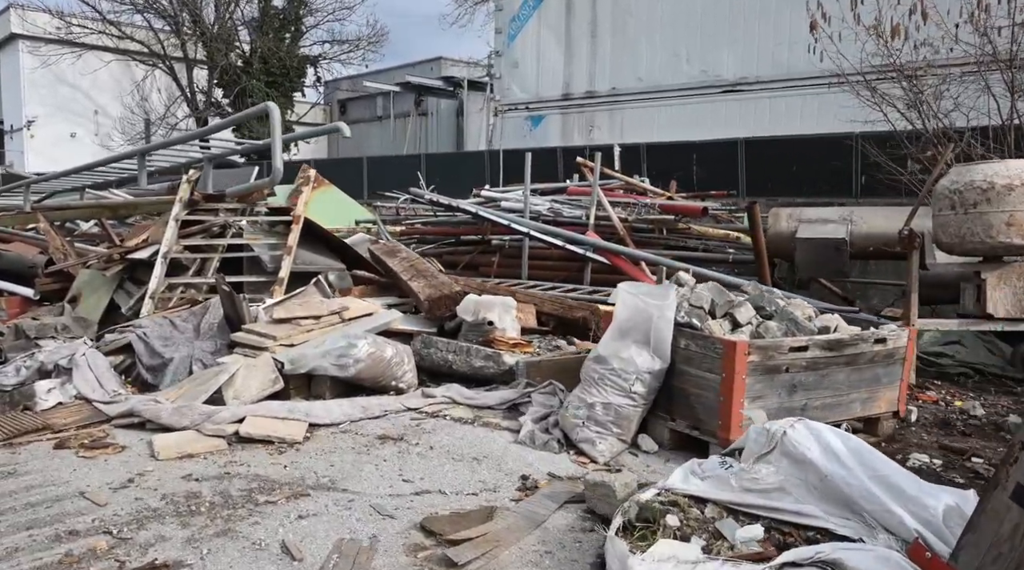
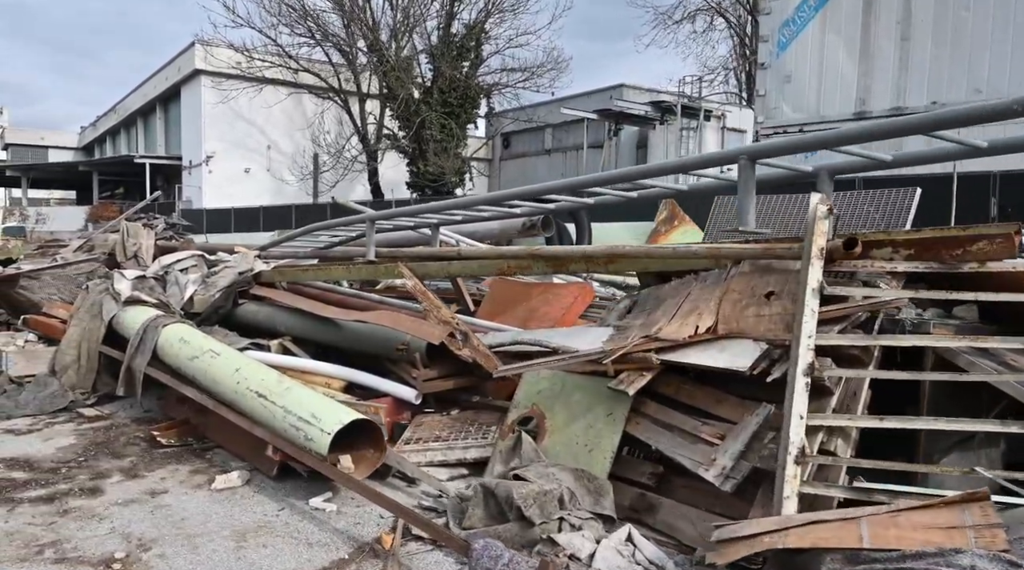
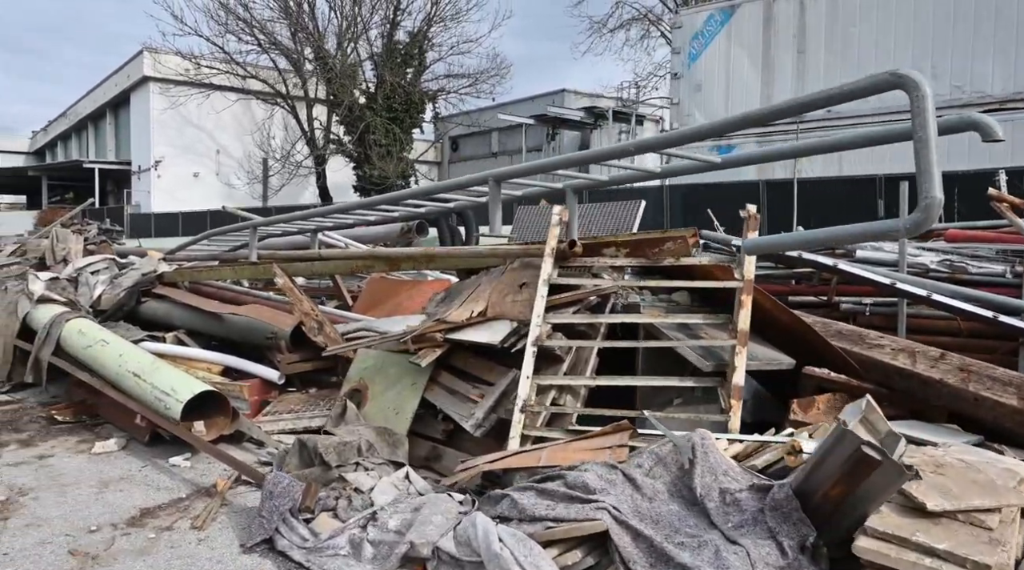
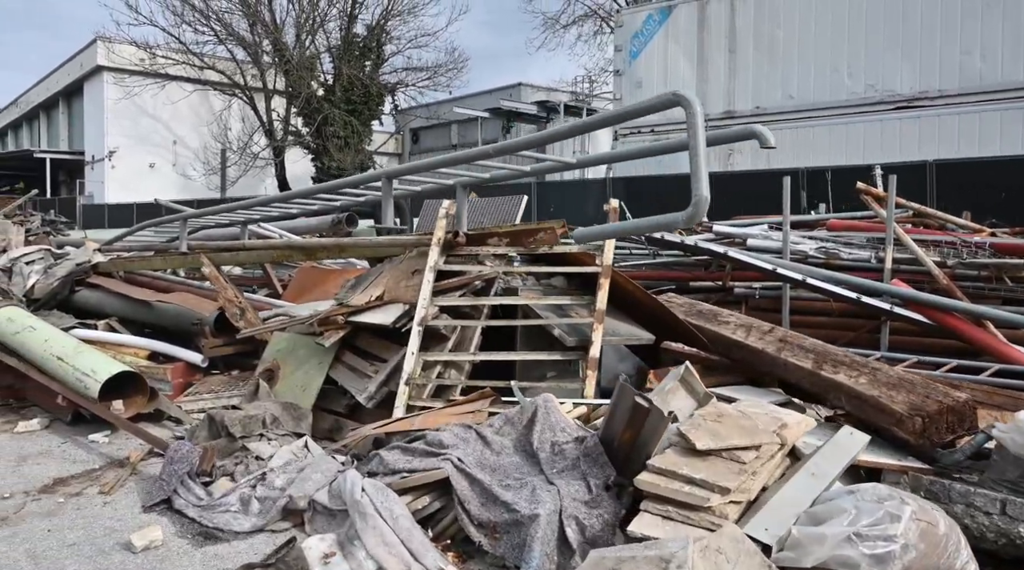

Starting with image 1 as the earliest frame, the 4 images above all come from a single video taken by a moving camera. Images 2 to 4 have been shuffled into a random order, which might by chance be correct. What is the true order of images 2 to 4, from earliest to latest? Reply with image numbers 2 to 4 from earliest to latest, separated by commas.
4, 3, 2
